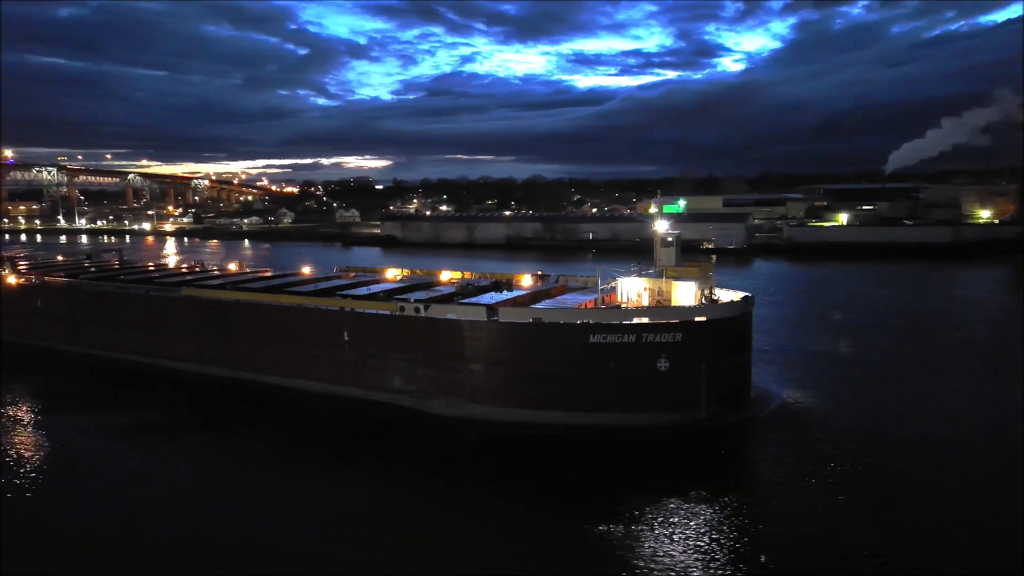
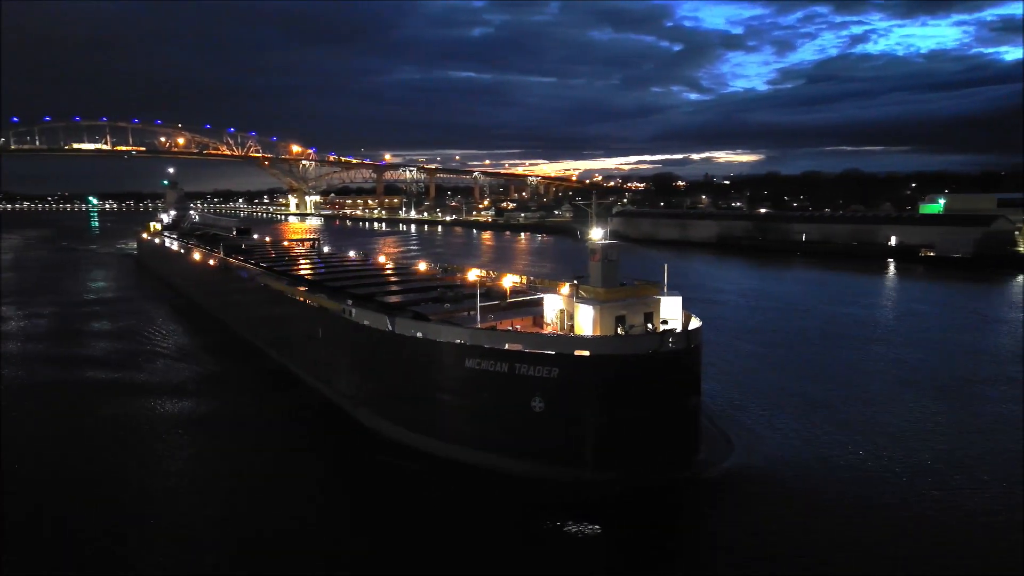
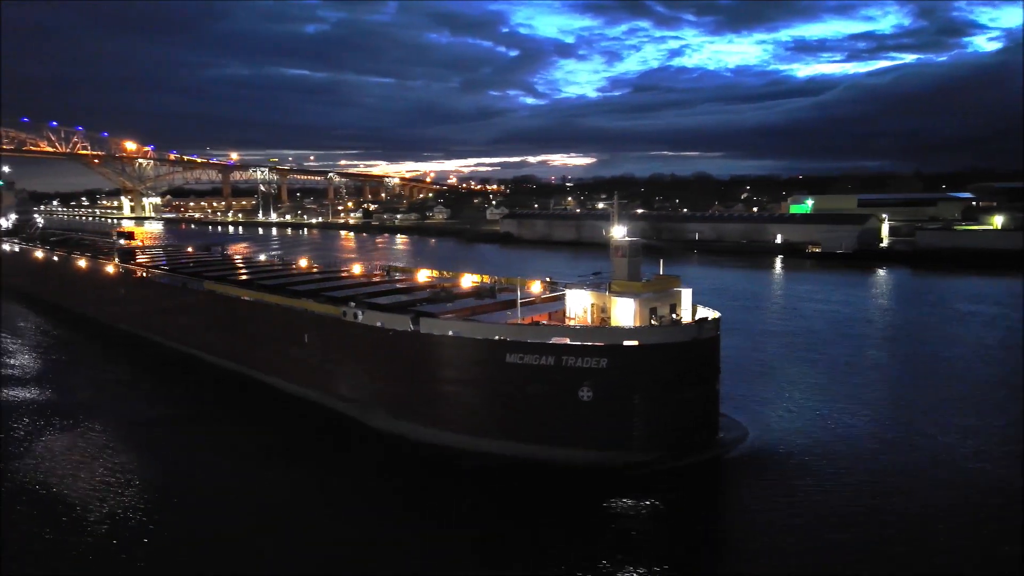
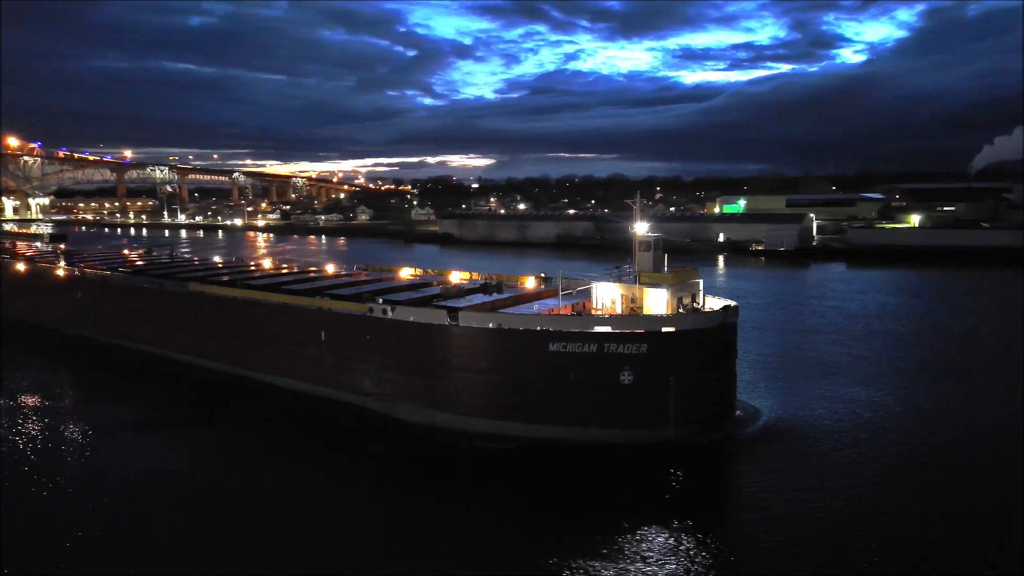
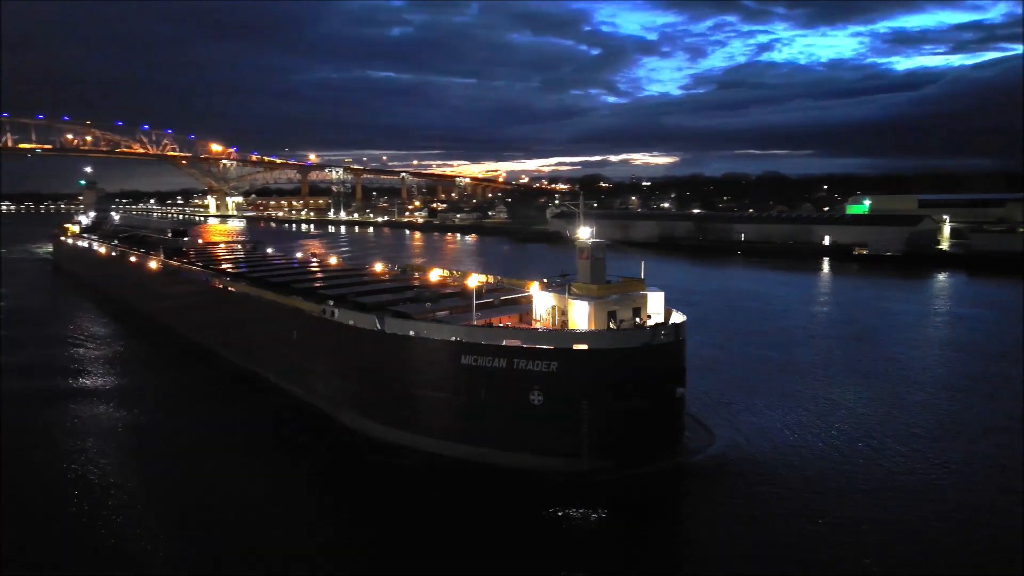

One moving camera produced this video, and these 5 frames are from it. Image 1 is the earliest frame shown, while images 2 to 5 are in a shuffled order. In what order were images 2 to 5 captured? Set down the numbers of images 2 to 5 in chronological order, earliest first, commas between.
4, 3, 5, 2
